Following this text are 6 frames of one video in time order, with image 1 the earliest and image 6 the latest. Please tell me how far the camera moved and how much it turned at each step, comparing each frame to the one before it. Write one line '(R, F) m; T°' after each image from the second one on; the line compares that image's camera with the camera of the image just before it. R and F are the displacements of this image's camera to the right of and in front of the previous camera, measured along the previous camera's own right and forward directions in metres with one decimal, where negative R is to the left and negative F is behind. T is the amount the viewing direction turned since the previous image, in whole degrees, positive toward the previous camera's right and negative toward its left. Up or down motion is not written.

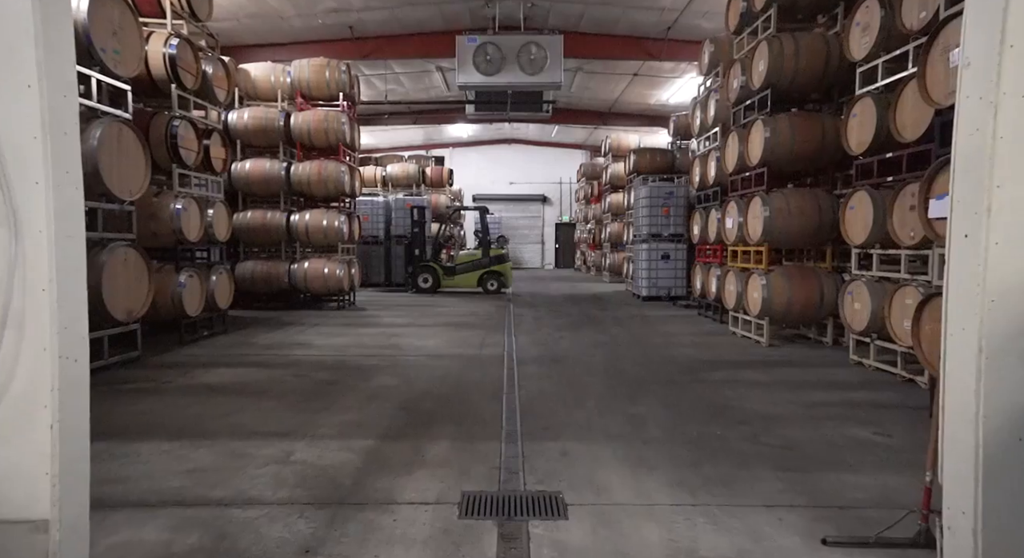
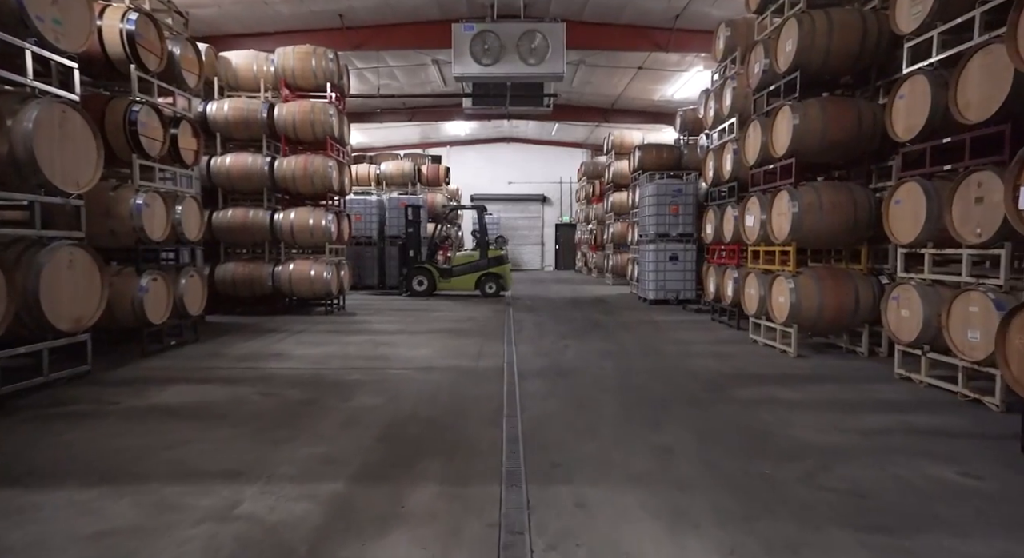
(0.0, +0.8) m; 0°
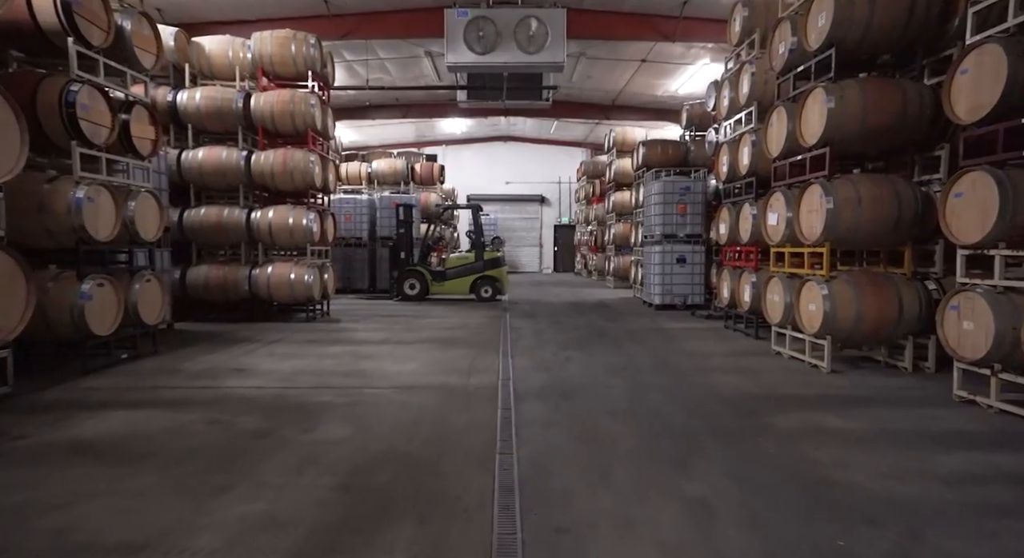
(0.0, +0.8) m; 0°
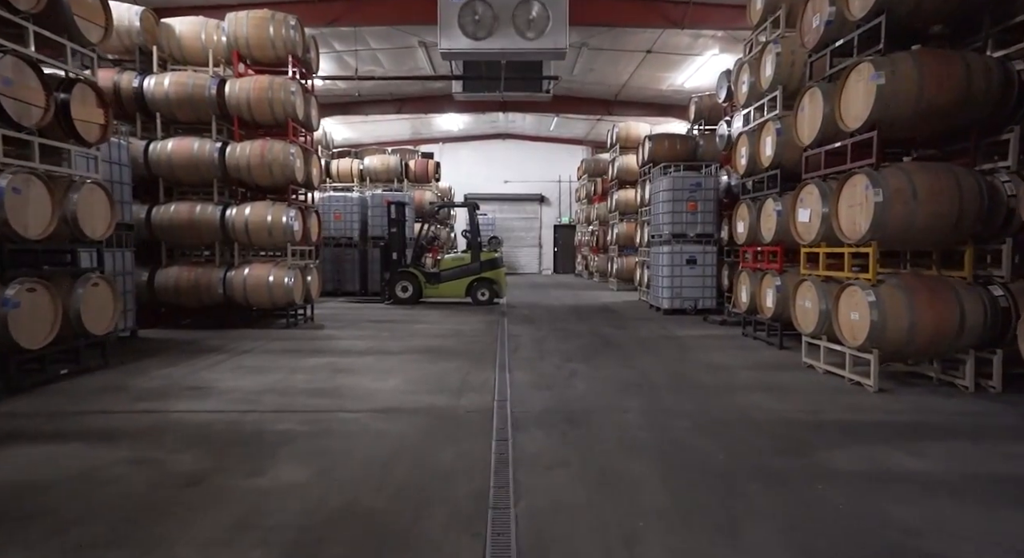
(0.0, +0.8) m; 0°
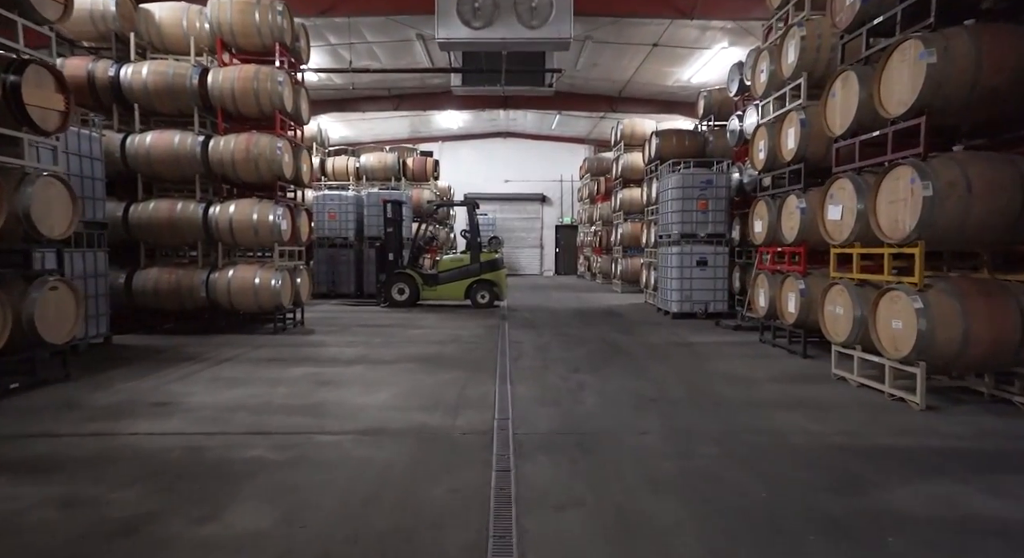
(0.0, +0.6) m; 0°
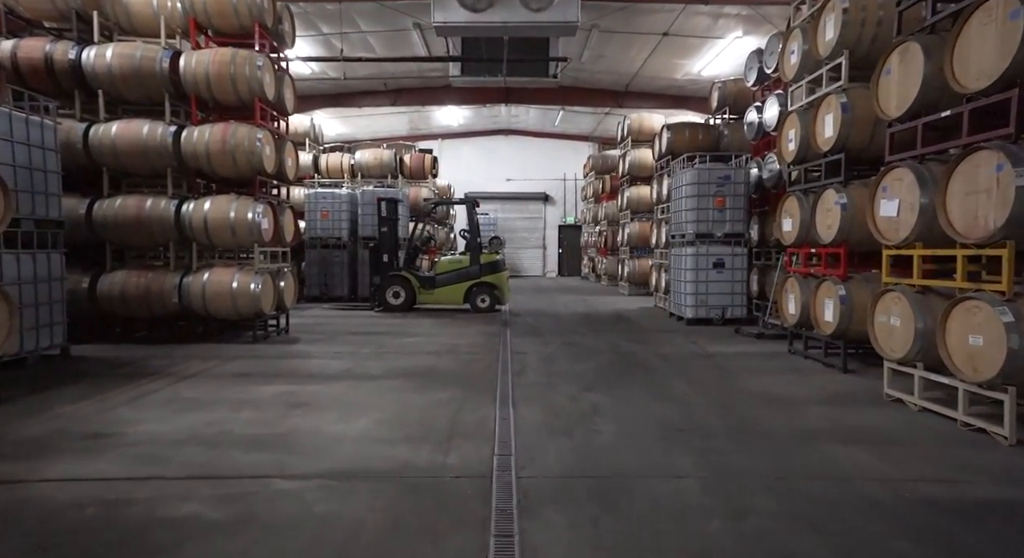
(0.0, +0.8) m; 0°
